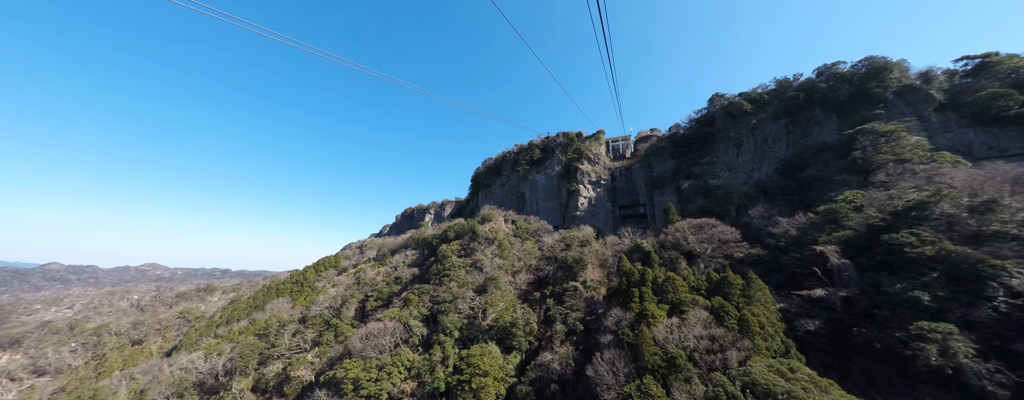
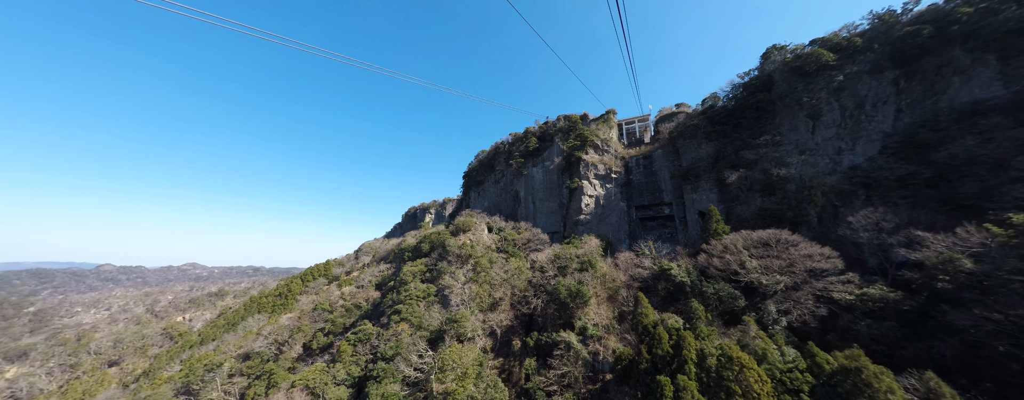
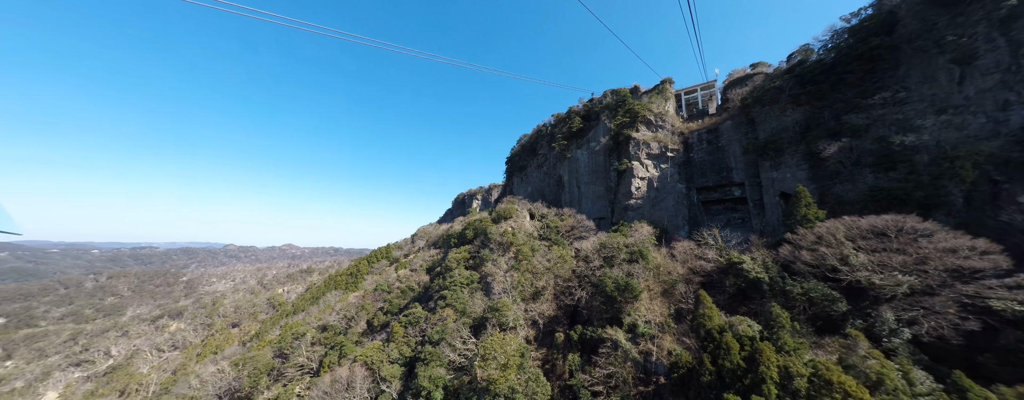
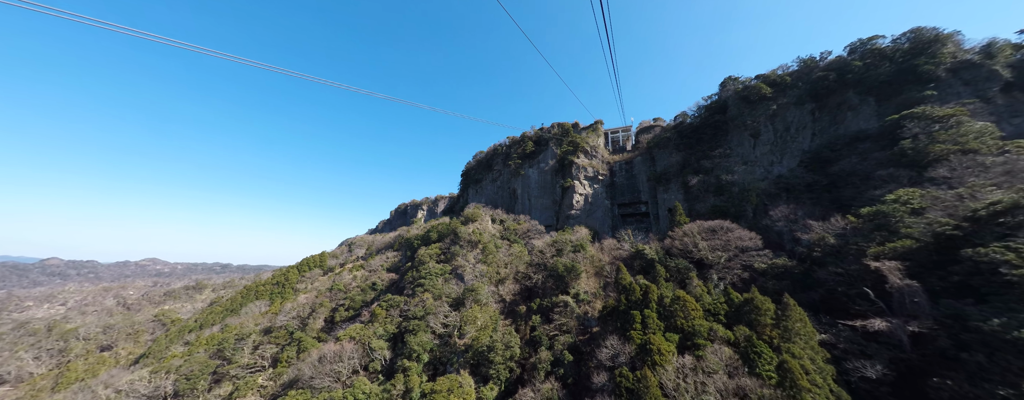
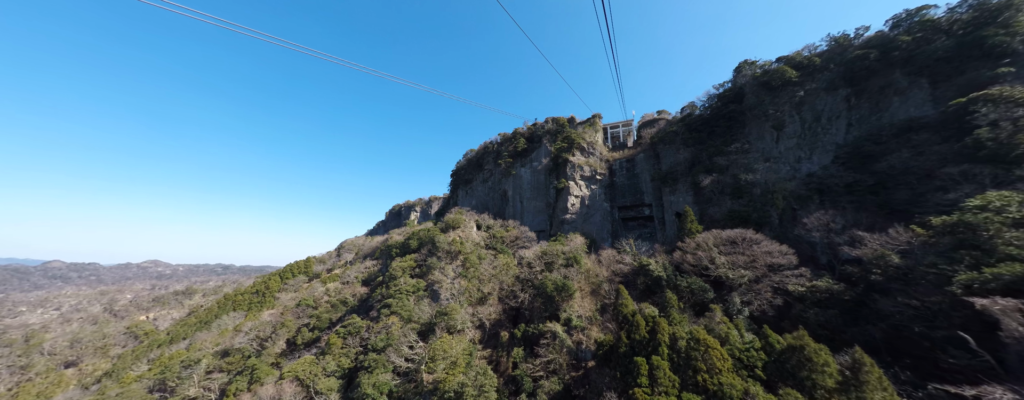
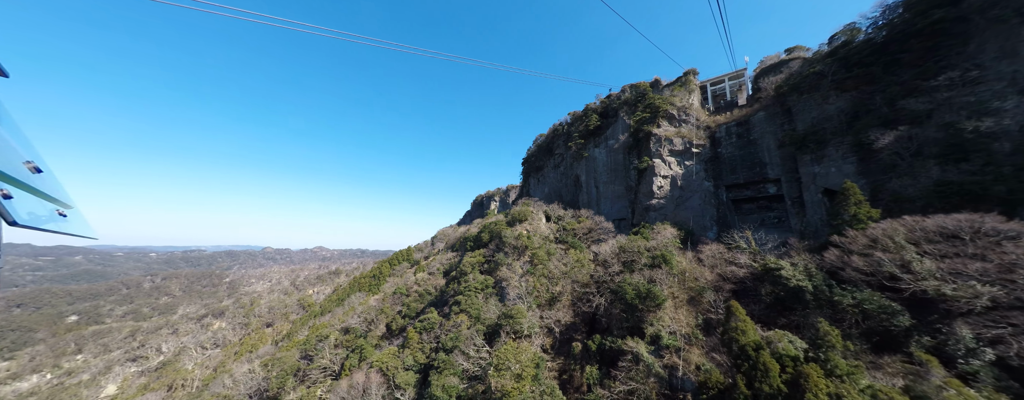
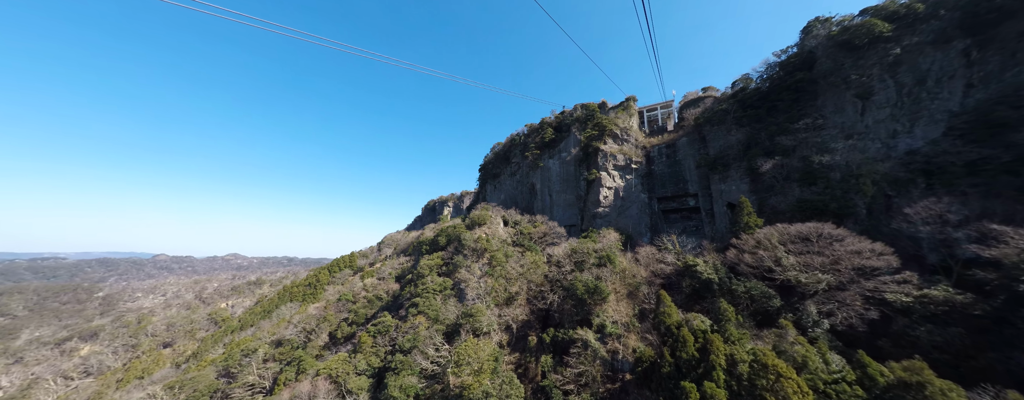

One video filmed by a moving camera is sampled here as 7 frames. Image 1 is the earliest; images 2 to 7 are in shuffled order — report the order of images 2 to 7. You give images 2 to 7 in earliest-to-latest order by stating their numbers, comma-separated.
4, 5, 2, 7, 3, 6
